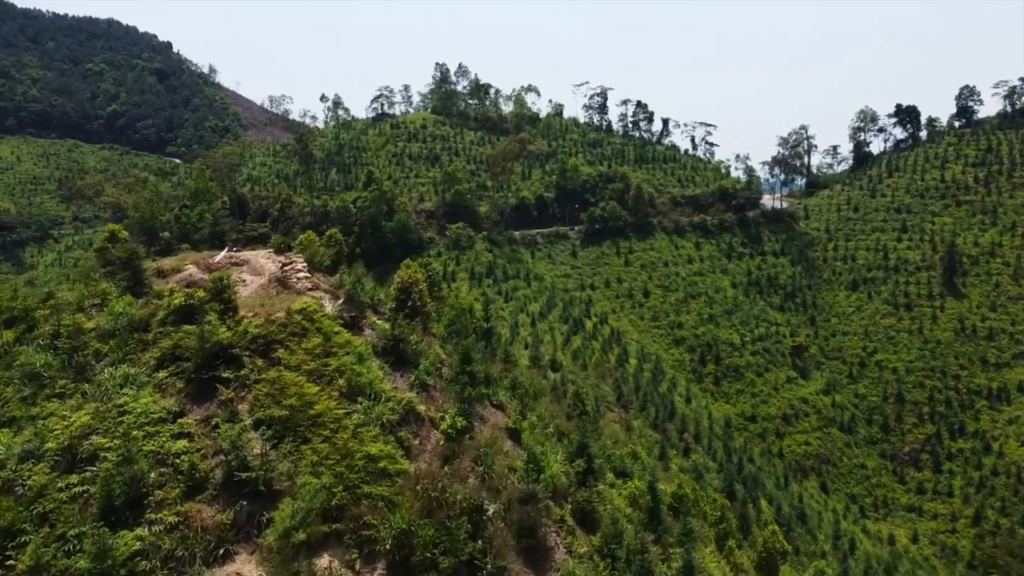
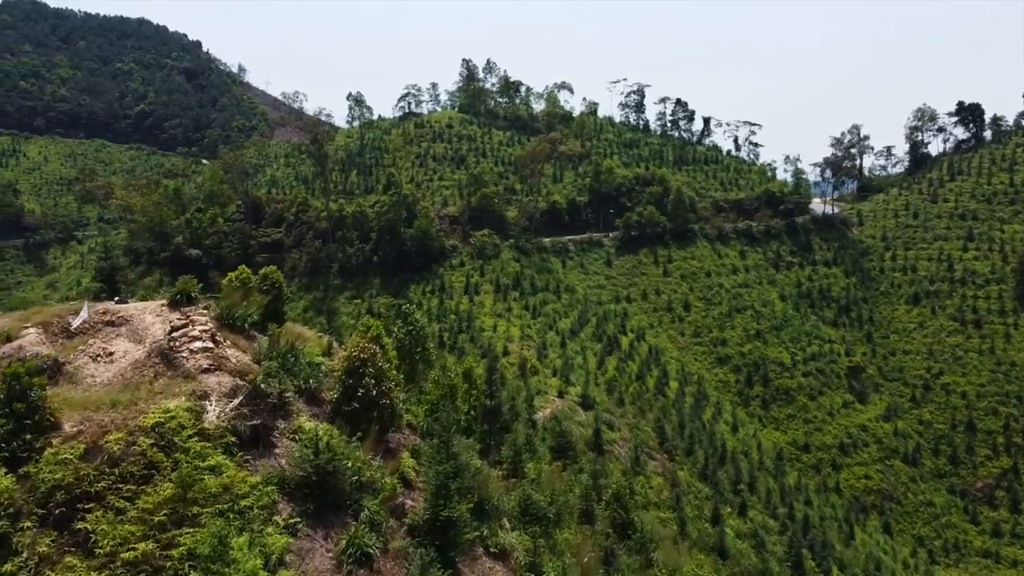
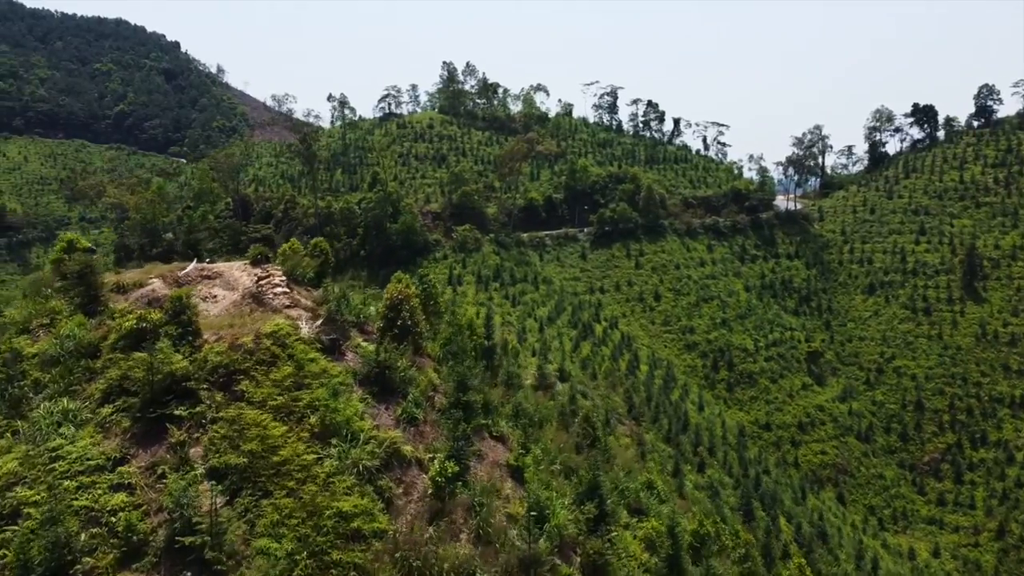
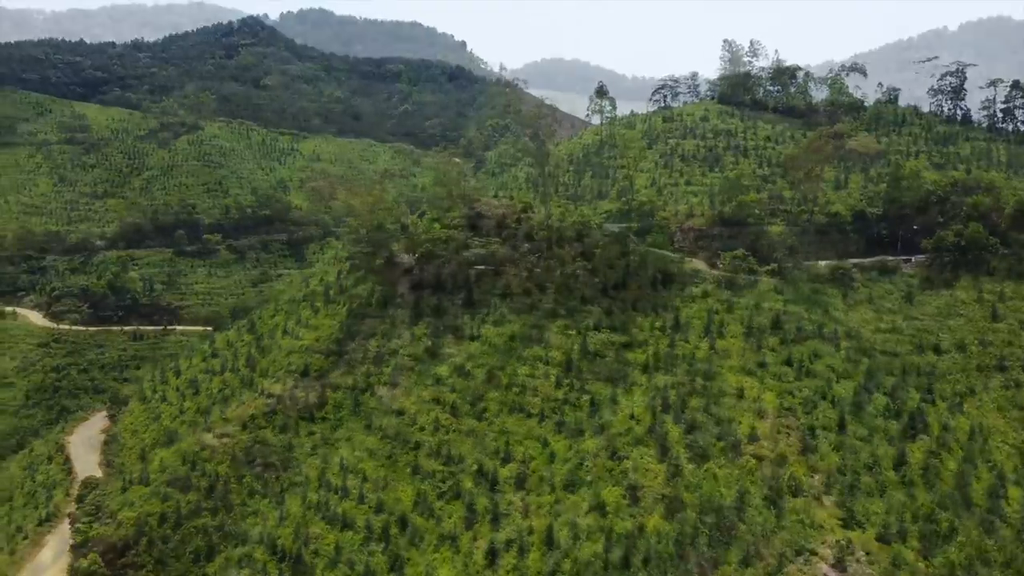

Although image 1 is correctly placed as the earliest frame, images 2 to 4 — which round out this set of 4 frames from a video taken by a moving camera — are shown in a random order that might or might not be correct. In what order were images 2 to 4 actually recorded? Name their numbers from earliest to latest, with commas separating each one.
3, 2, 4
